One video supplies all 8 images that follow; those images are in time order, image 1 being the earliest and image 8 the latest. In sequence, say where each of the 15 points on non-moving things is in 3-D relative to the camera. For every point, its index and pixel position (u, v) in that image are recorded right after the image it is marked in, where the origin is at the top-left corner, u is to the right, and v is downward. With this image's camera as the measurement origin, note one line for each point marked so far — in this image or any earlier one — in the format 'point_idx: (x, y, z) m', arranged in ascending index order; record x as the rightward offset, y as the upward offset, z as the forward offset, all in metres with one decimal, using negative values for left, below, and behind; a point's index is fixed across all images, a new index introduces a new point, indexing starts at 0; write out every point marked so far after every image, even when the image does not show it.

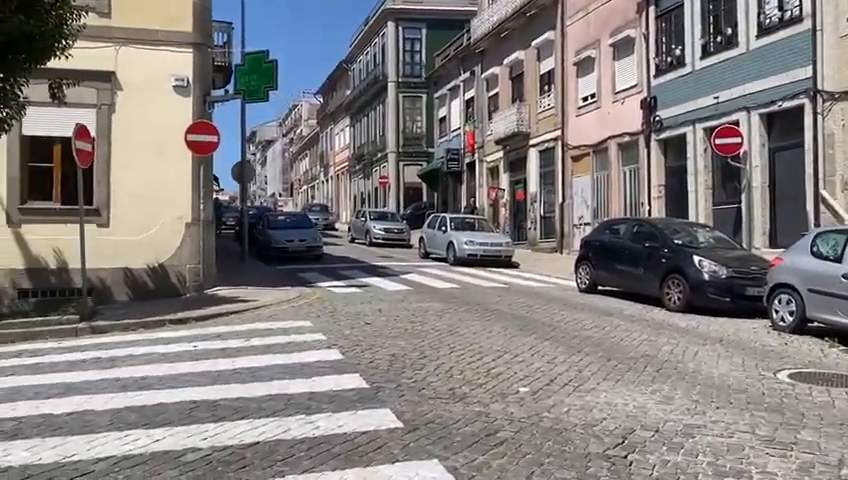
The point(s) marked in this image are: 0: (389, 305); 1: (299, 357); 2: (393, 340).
0: (-0.6, -1.1, +12.5) m
1: (-1.4, -1.3, +8.1) m
2: (-0.4, -1.2, +8.9) m
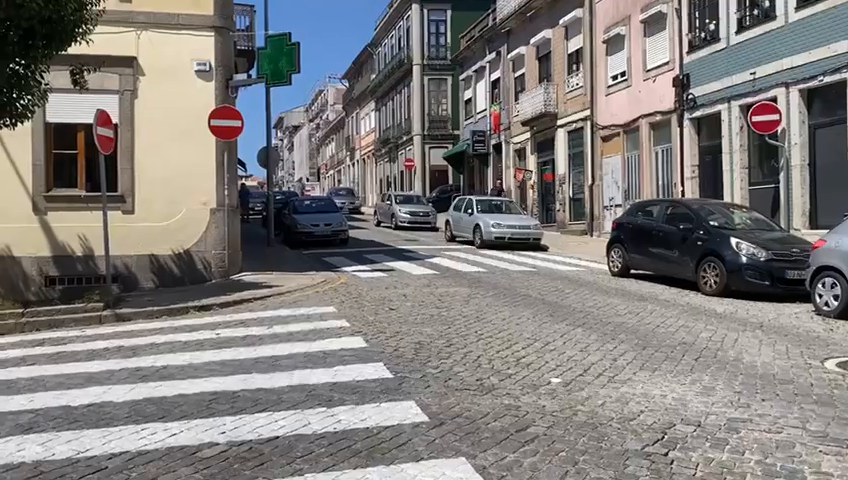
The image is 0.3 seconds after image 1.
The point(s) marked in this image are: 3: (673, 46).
0: (-0.1, -0.9, +12.2) m
1: (-1.1, -1.1, +7.9) m
2: (-0.1, -1.1, +8.7) m
3: (+6.7, +5.2, +19.5) m
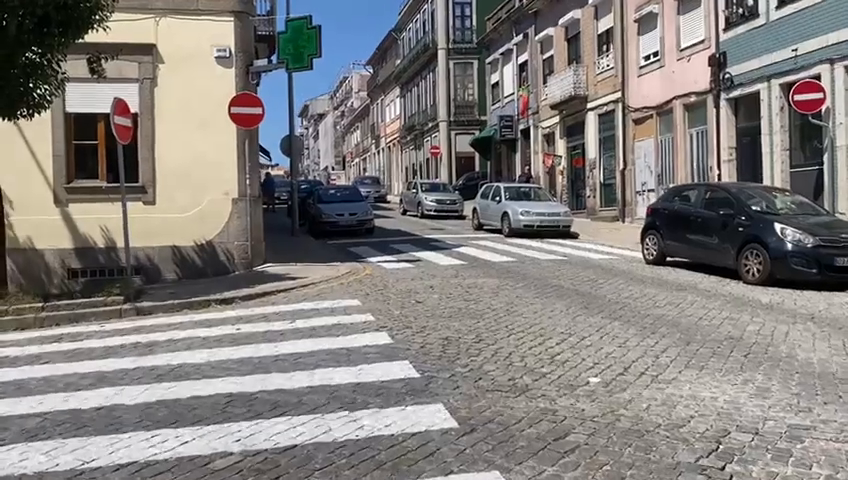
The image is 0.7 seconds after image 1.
0: (+0.3, -0.7, +11.8) m
1: (-0.8, -1.1, +7.5) m
2: (+0.3, -0.9, +8.3) m
3: (+7.4, +5.6, +18.7) m
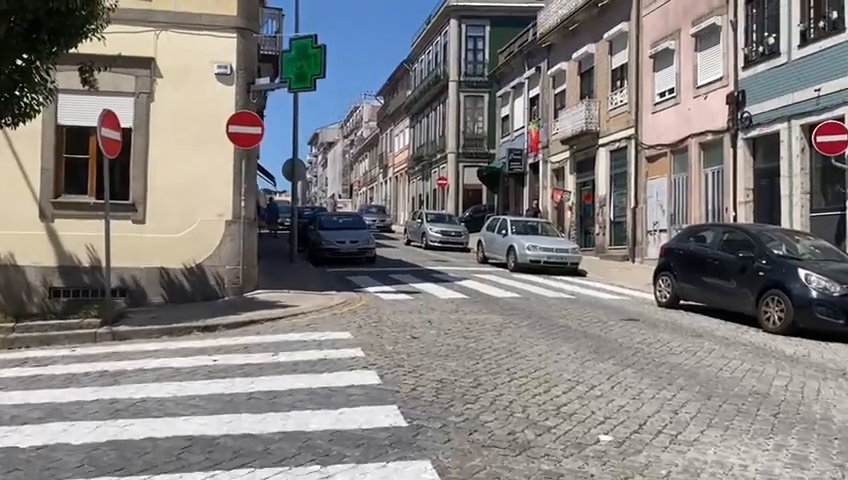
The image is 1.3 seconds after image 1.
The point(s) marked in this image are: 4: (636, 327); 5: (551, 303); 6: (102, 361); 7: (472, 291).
0: (+0.3, -1.2, +11.1) m
1: (-0.9, -1.3, +6.8) m
2: (+0.2, -1.3, +7.5) m
3: (+7.6, +4.5, +18.2) m
4: (+3.0, -1.2, +10.3) m
5: (+2.2, -1.1, +12.7) m
6: (-3.6, -1.4, +8.1) m
7: (+1.0, -1.0, +14.6) m
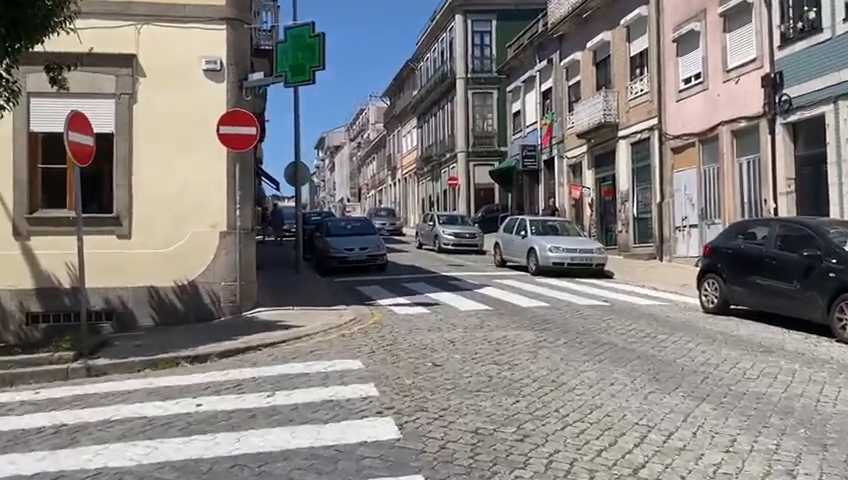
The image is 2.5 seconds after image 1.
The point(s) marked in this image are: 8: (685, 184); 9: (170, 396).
0: (+0.5, -1.3, +9.7) m
1: (-0.7, -1.4, +5.4) m
2: (+0.4, -1.4, +6.2) m
3: (+7.8, +4.6, +16.7) m
4: (+3.3, -1.2, +8.9) m
5: (+2.5, -1.2, +11.3) m
6: (-3.4, -1.6, +6.8) m
7: (+1.3, -1.1, +13.2) m
8: (+7.2, +1.5, +20.0) m
9: (-2.5, -1.5, +7.1) m
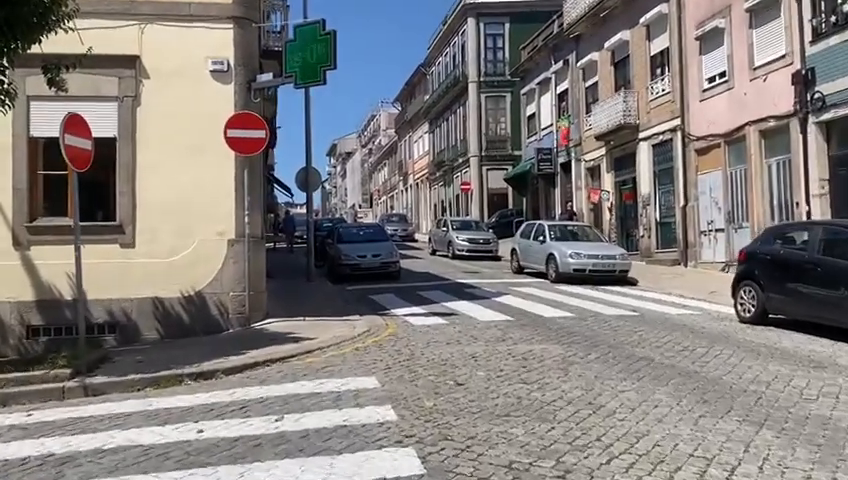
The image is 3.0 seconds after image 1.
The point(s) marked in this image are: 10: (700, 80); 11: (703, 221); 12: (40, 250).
0: (+0.8, -1.4, +9.1) m
1: (-0.5, -1.5, +4.8) m
2: (+0.6, -1.4, +5.5) m
3: (+8.1, +4.5, +16.0) m
4: (+3.5, -1.3, +8.2) m
5: (+2.8, -1.3, +10.7) m
6: (-3.2, -1.7, +6.2) m
7: (+1.6, -1.2, +12.6) m
8: (+7.6, +1.4, +19.3) m
9: (-2.3, -1.6, +6.5) m
10: (+7.4, +4.3, +19.5) m
11: (+7.5, +0.5, +19.5) m
12: (-6.0, -0.1, +11.3) m
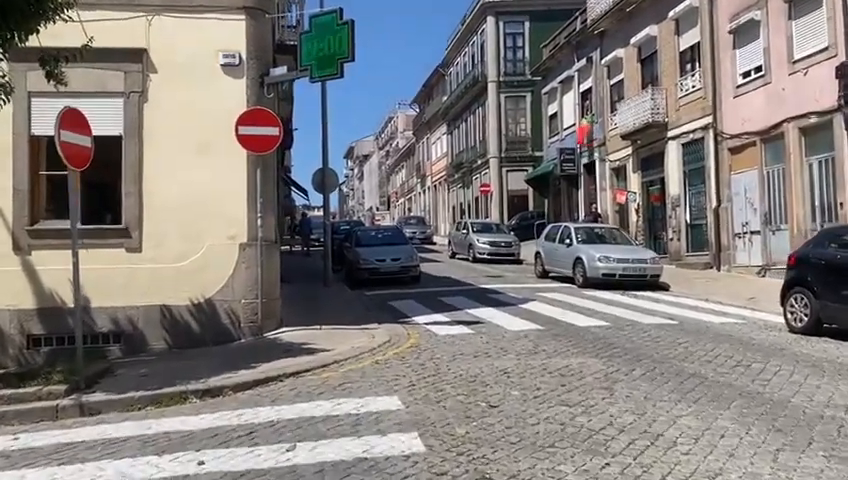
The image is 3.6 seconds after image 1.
0: (+1.1, -1.4, +8.3) m
1: (-0.3, -1.5, +4.1) m
2: (+0.8, -1.5, +4.8) m
3: (+8.6, +4.5, +15.1) m
4: (+3.8, -1.4, +7.4) m
5: (+3.1, -1.3, +9.8) m
6: (-2.9, -1.7, +5.5) m
7: (+2.0, -1.3, +11.8) m
8: (+8.1, +1.3, +18.3) m
9: (-2.0, -1.6, +5.8) m
10: (+8.0, +4.2, +18.6) m
11: (+8.1, +0.4, +18.6) m
12: (-5.6, -0.2, +10.7) m
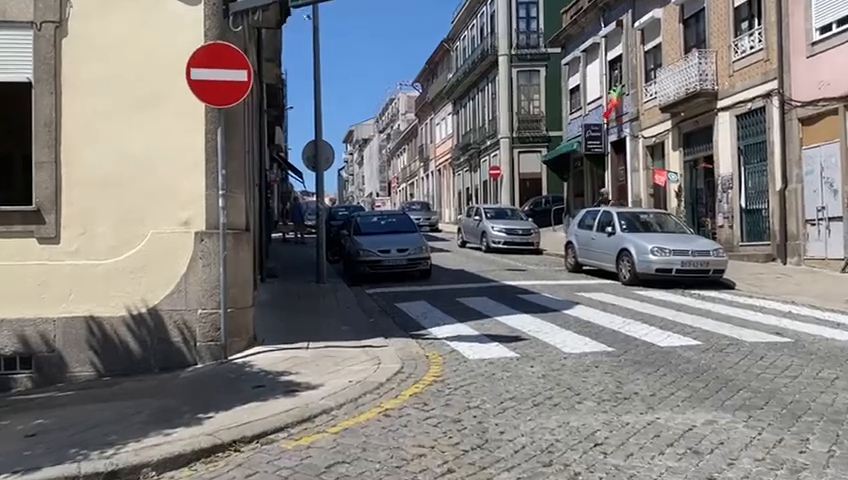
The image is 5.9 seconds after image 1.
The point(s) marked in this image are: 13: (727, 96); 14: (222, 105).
0: (+1.4, -1.3, +5.4) m
1: (0.0, -1.5, +1.1) m
2: (+1.1, -1.4, +1.8) m
3: (+8.8, +4.7, +12.0) m
4: (+4.1, -1.3, +4.4) m
5: (+3.4, -1.2, +6.9) m
6: (-2.6, -1.7, +2.5) m
7: (+2.2, -1.1, +8.8) m
8: (+8.4, +1.6, +15.3) m
9: (-1.8, -1.6, +2.9) m
10: (+8.2, +4.5, +15.5) m
11: (+8.3, +0.7, +15.6) m
12: (-5.4, -0.1, +7.7) m
13: (+7.7, +3.7, +18.4) m
14: (-2.1, +1.4, +7.5) m
